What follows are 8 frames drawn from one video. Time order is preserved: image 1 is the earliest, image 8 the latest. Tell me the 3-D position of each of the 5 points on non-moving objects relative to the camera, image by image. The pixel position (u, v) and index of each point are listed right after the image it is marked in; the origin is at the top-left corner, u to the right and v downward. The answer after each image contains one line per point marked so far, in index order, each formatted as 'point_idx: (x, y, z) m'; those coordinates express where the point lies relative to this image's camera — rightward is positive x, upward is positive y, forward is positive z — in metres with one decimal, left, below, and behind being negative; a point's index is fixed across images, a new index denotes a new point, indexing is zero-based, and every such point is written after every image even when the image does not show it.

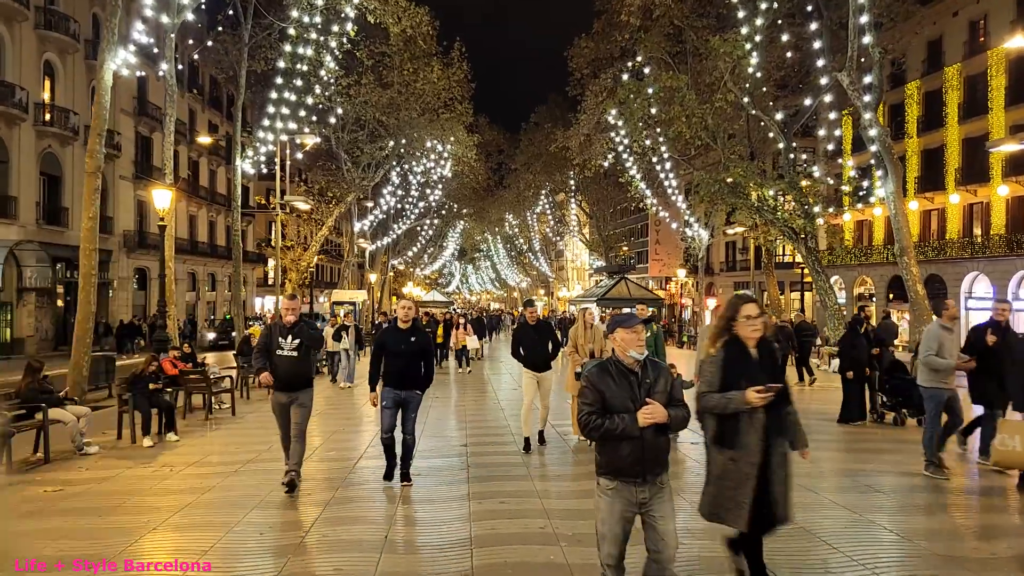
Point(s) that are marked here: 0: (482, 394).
0: (-0.6, -2.1, +13.4) m
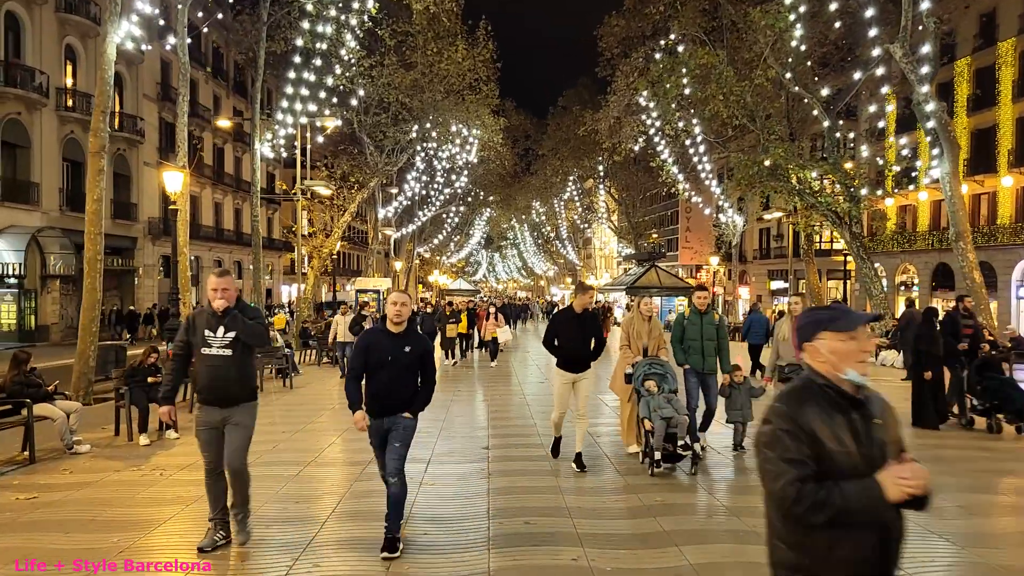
0: (-0.1, -1.9, +12.6) m
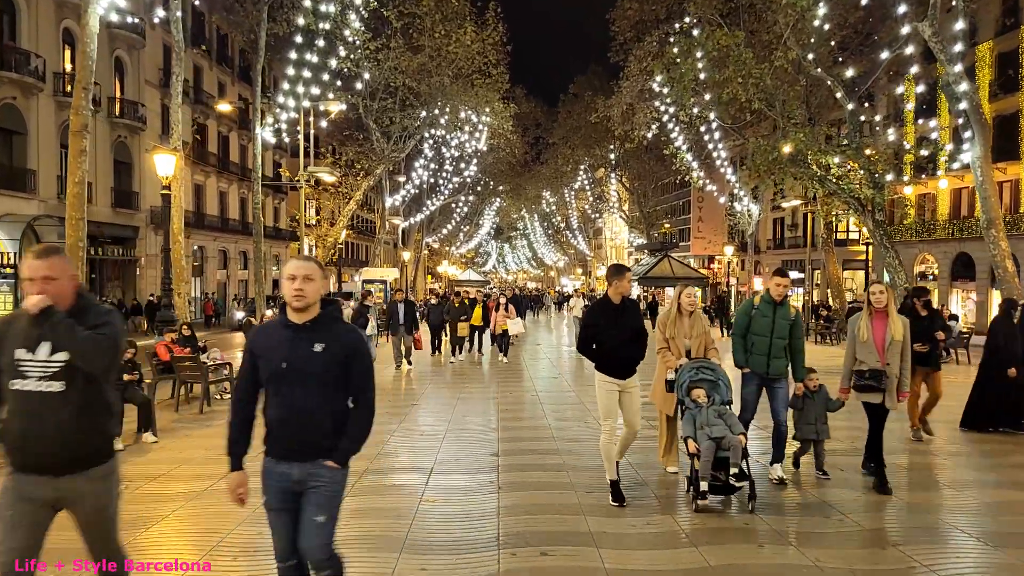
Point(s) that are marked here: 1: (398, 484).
0: (+0.1, -1.7, +11.9) m
1: (-1.0, -1.8, +6.3) m
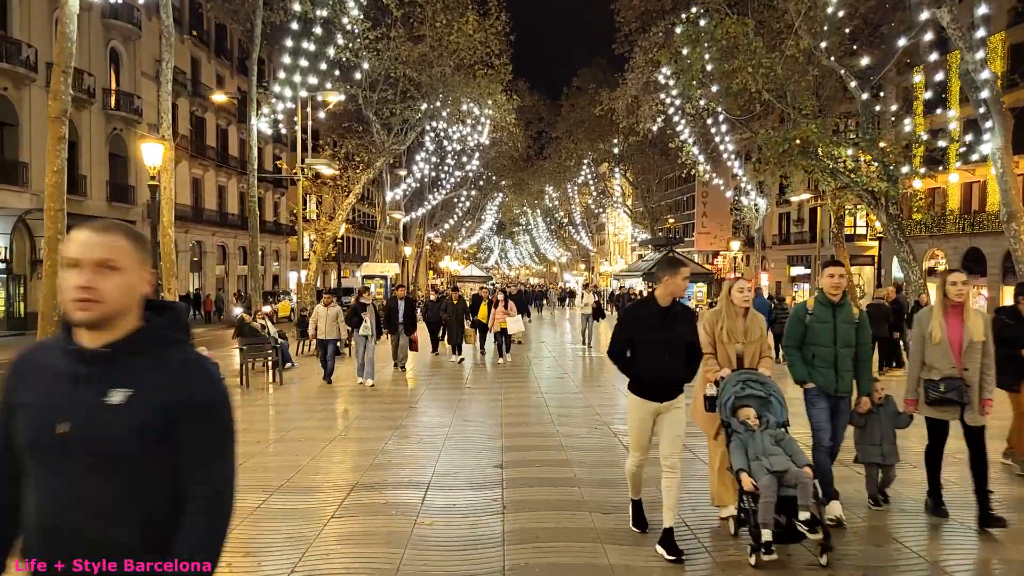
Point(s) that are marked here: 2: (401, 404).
0: (+0.2, -1.7, +11.4) m
1: (-0.9, -1.8, +5.8) m
2: (-1.6, -1.6, +9.4) m
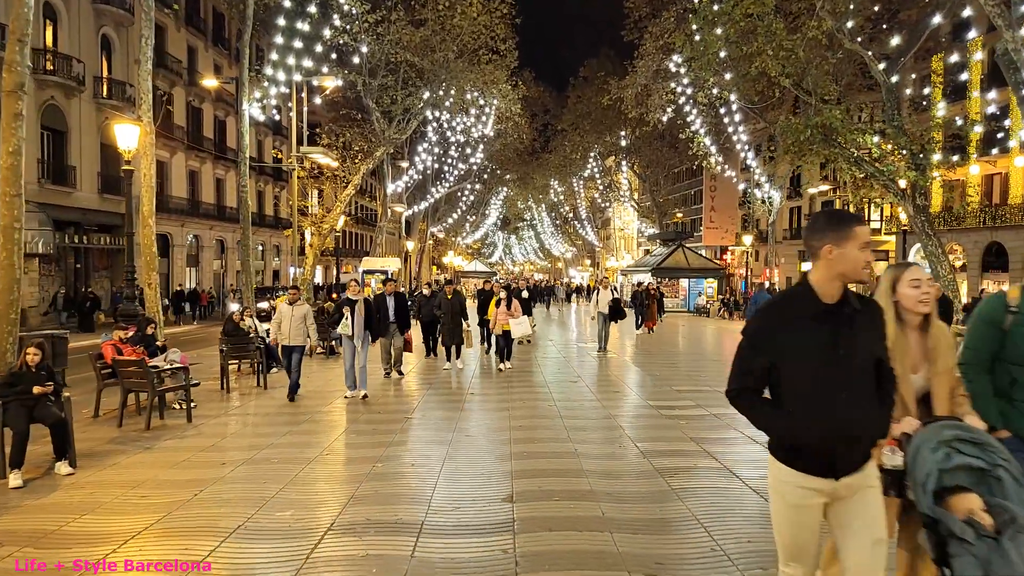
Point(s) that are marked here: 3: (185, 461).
0: (+0.3, -1.6, +10.3) m
1: (-0.9, -1.7, +4.8) m
2: (-1.5, -1.5, +8.4) m
3: (-2.7, -1.5, +5.8) m
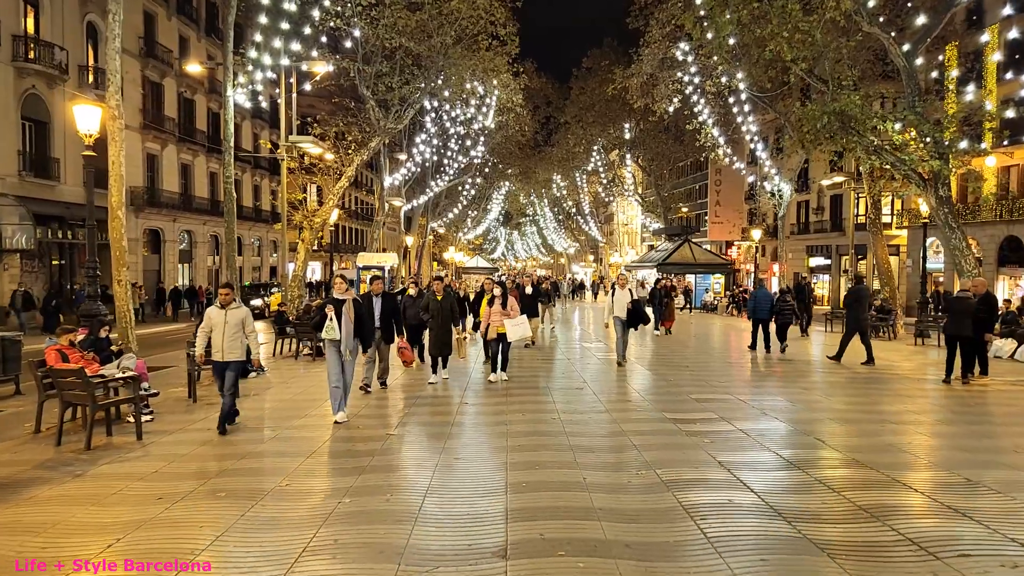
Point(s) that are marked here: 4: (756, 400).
0: (+0.3, -1.5, +9.4) m
1: (-0.9, -1.7, +3.8) m
2: (-1.5, -1.5, +7.5) m
3: (-2.8, -1.5, +4.8) m
4: (+3.3, -1.5, +9.4) m
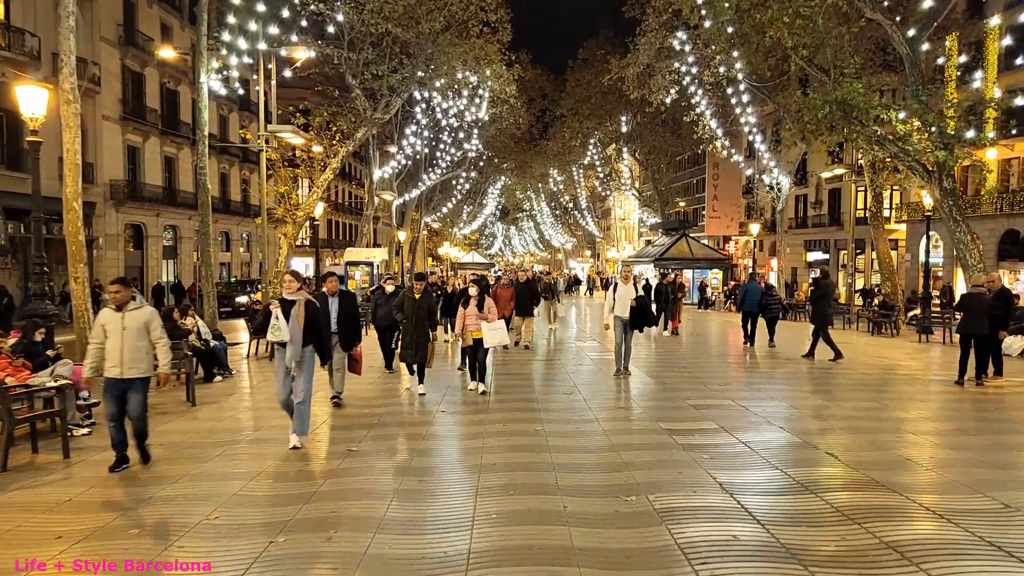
0: (+0.1, -1.5, +8.6) m
1: (-1.1, -1.7, +3.1) m
2: (-1.7, -1.5, +6.7) m
3: (-3.0, -1.4, +4.1) m
4: (+3.1, -1.5, +8.7) m
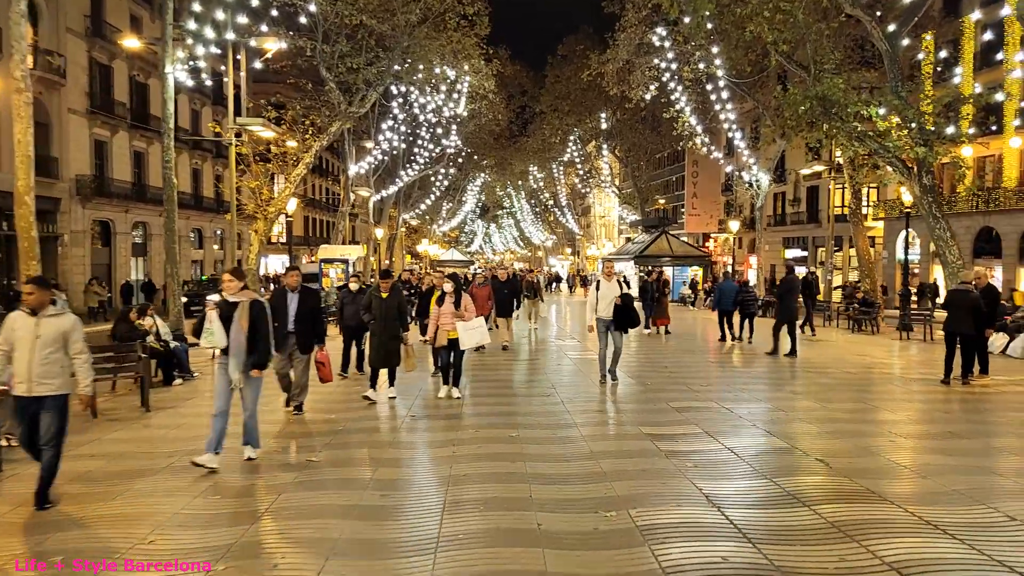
0: (-0.2, -1.5, +8.3) m
1: (-1.2, -1.7, +2.7) m
2: (-1.9, -1.4, +6.3) m
3: (-3.1, -1.4, +3.7) m
4: (+2.8, -1.5, +8.4) m
